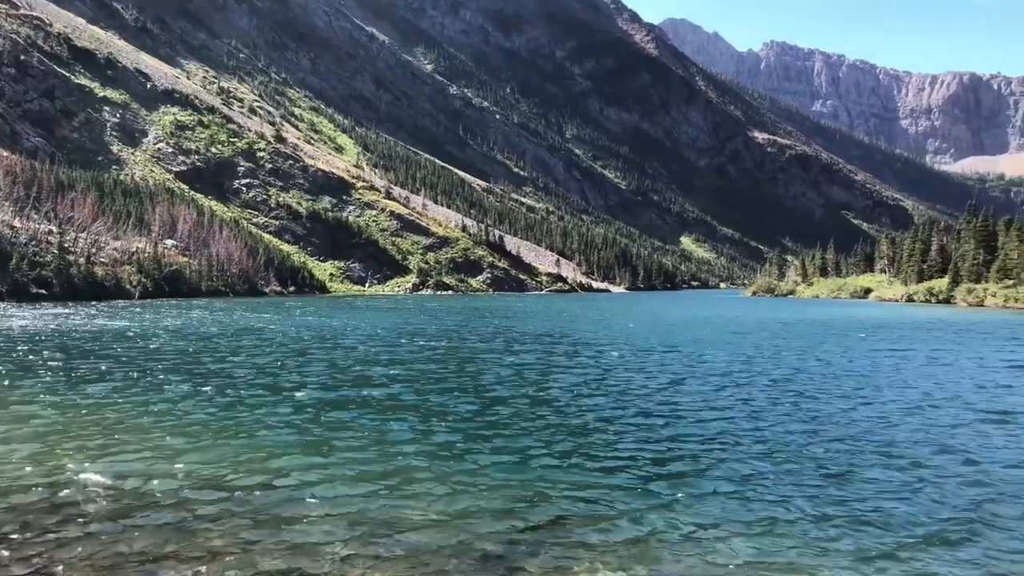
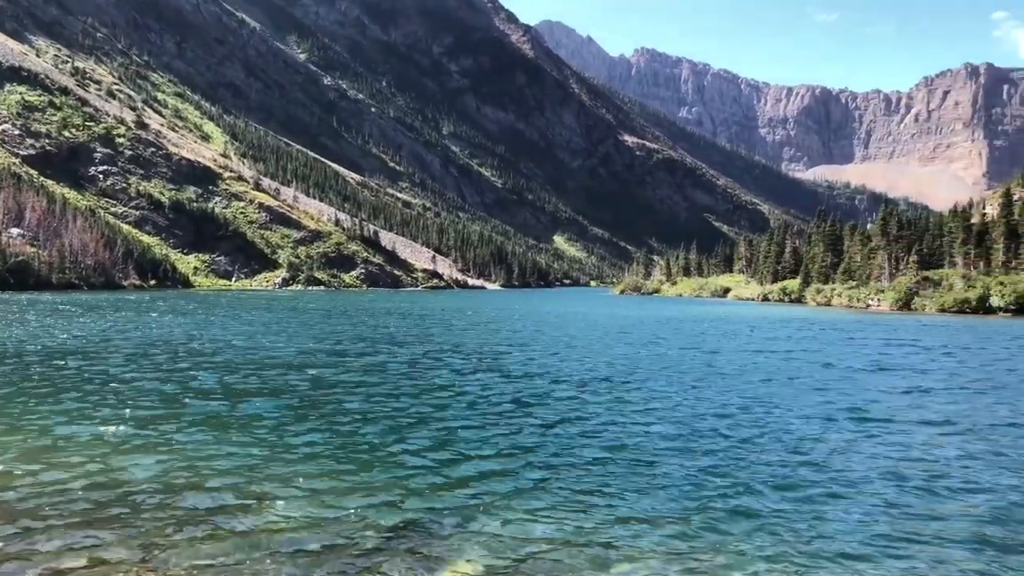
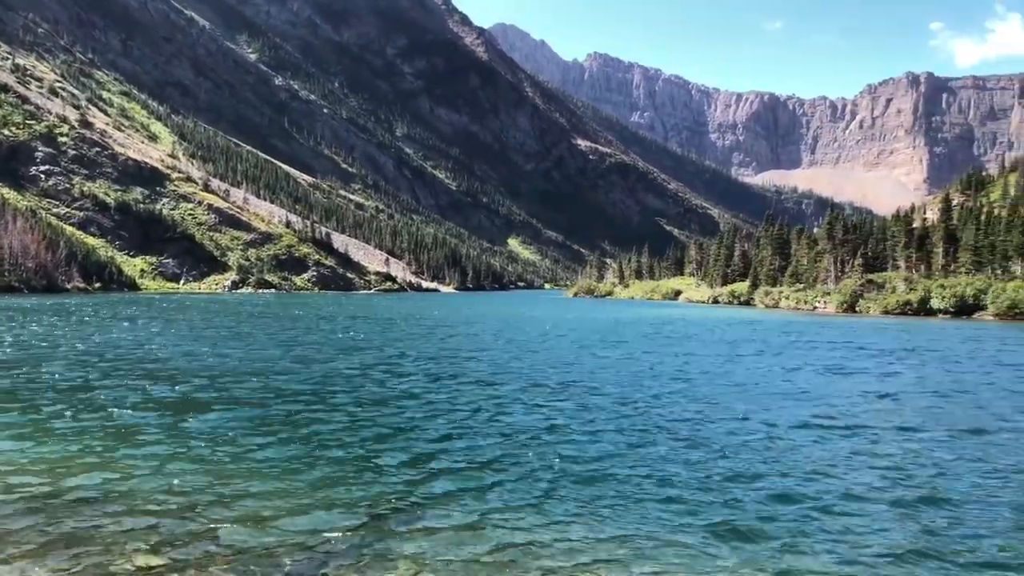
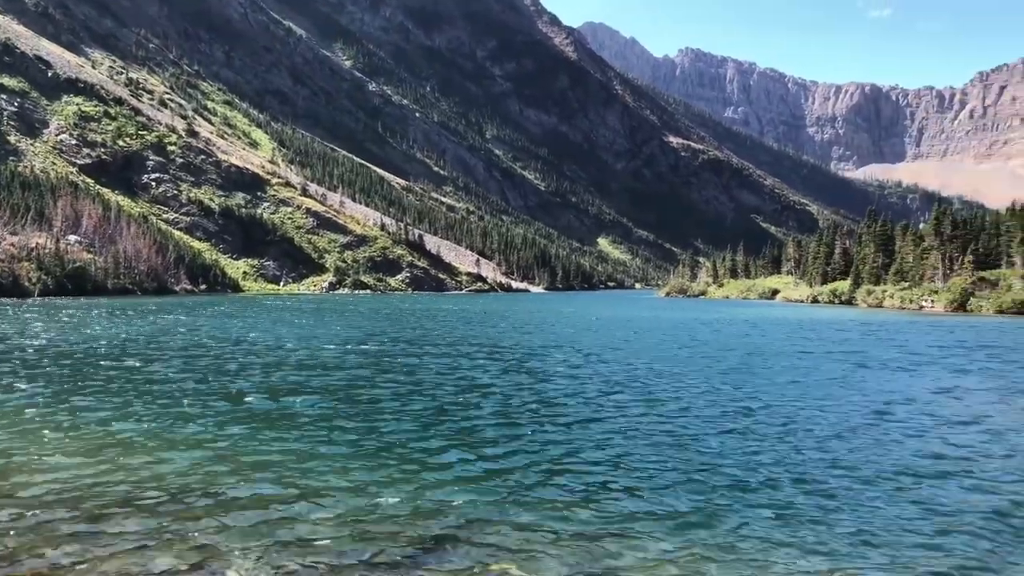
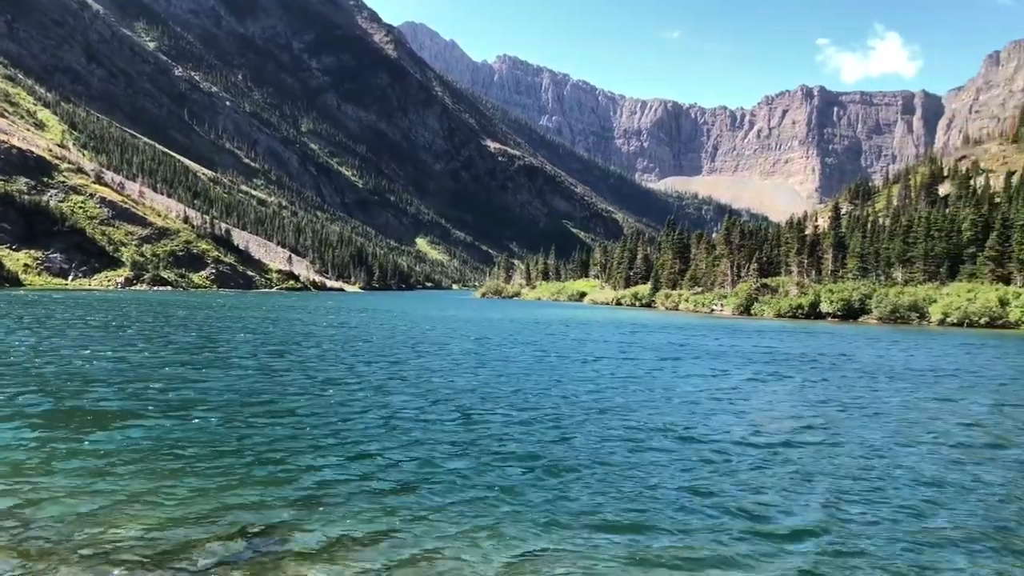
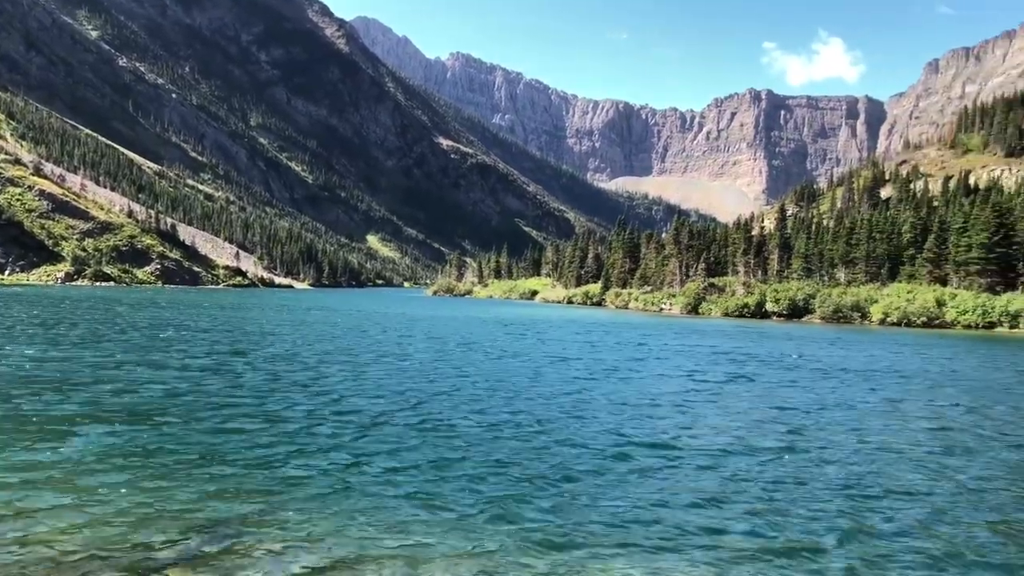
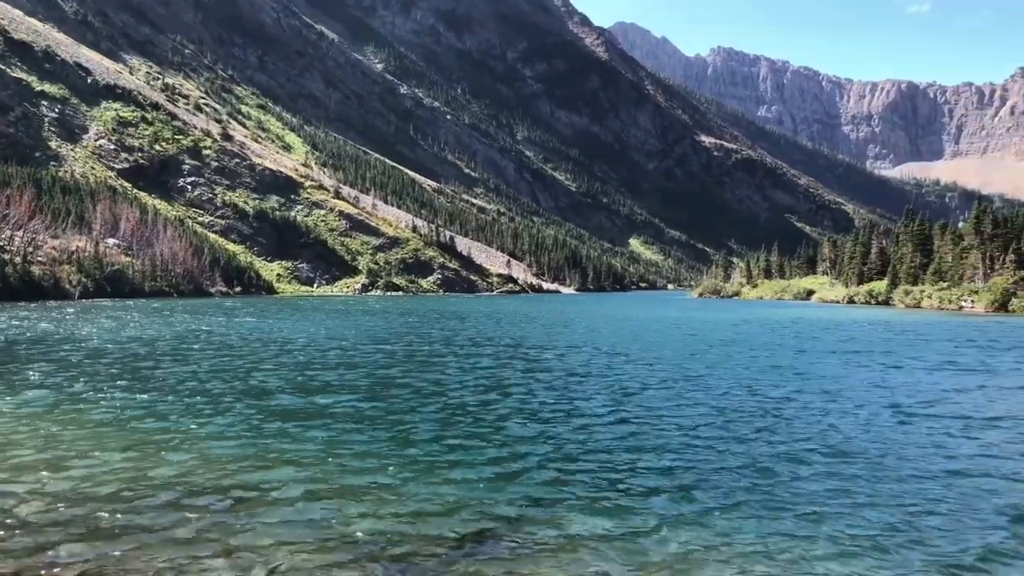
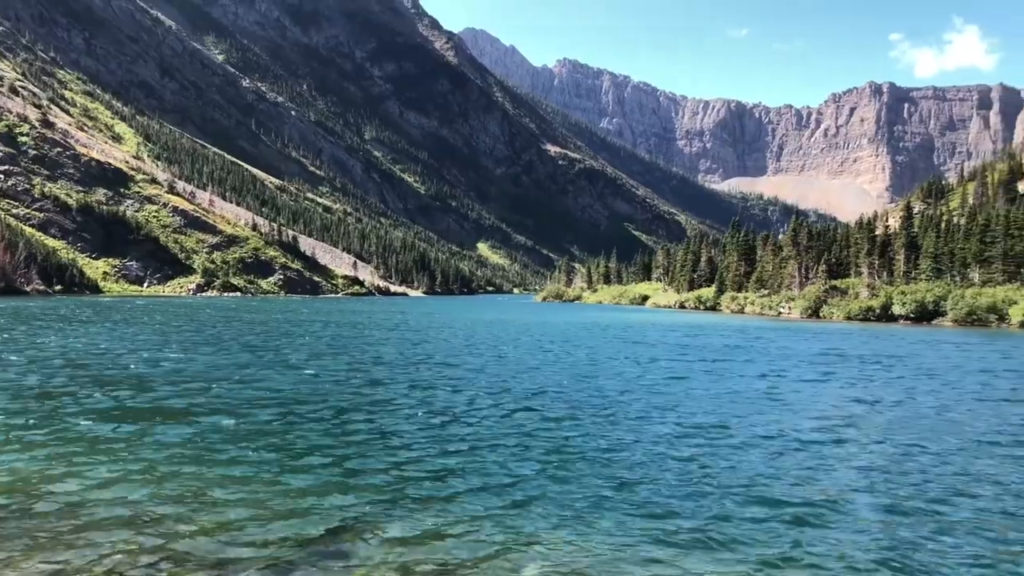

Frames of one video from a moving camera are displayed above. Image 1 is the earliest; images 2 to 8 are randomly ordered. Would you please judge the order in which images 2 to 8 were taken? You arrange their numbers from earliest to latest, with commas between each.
7, 4, 2, 3, 8, 5, 6
